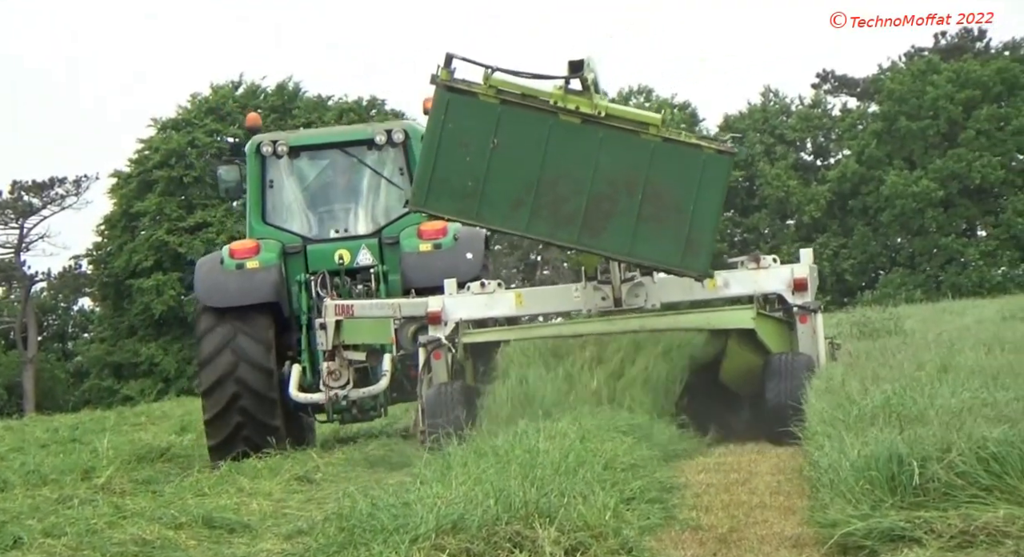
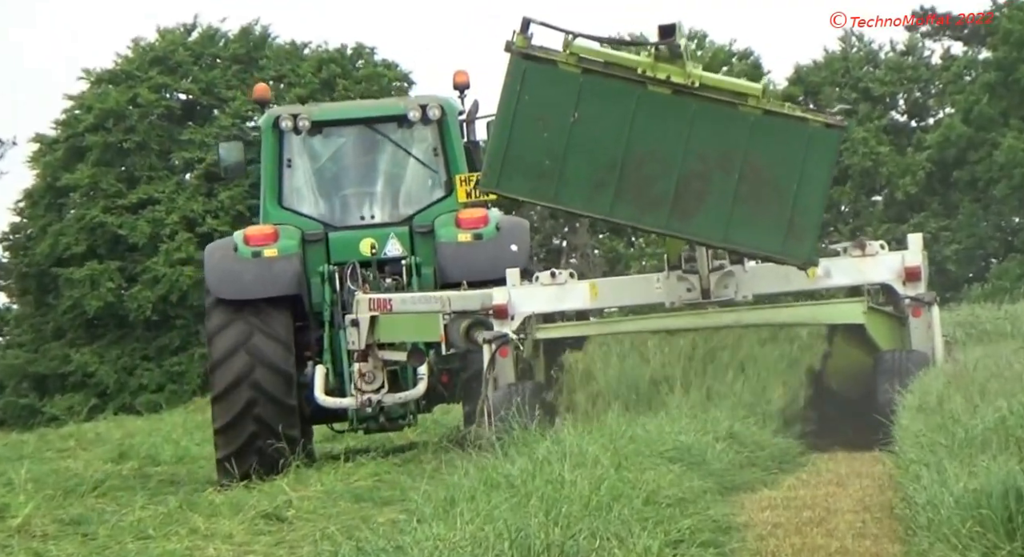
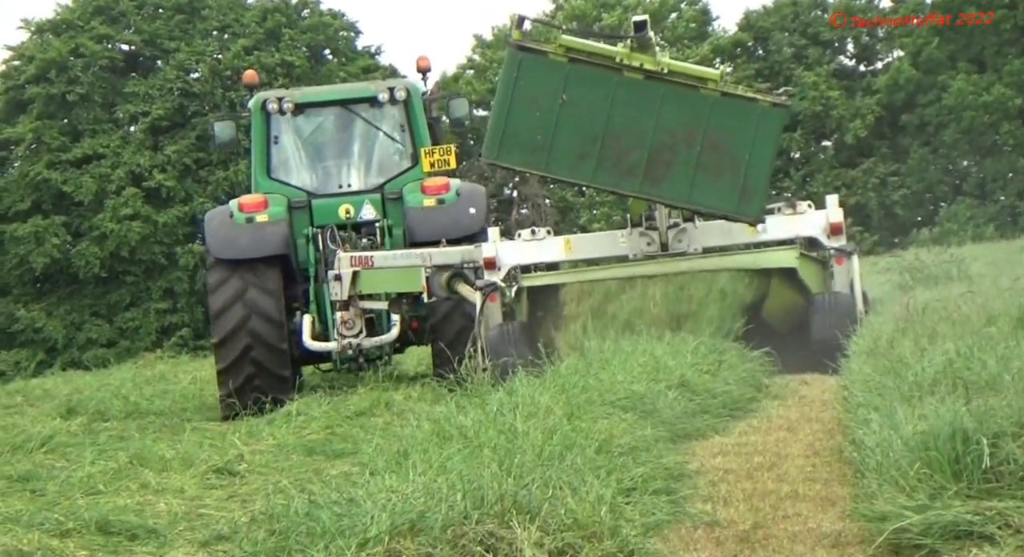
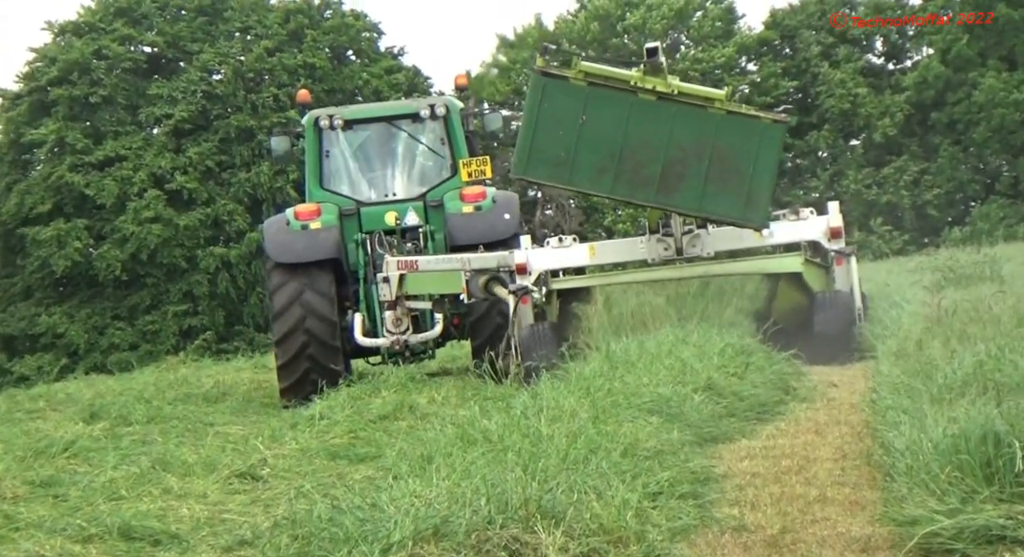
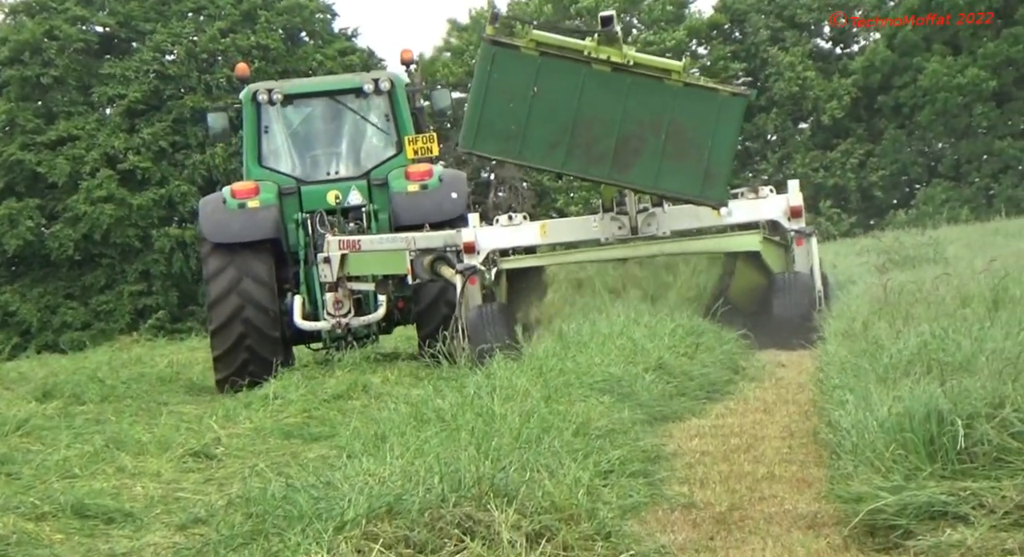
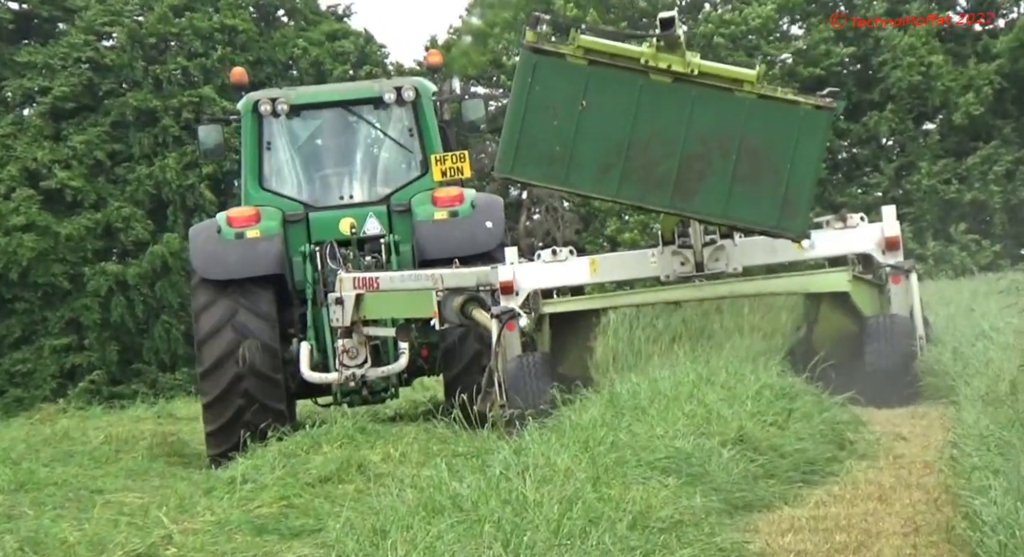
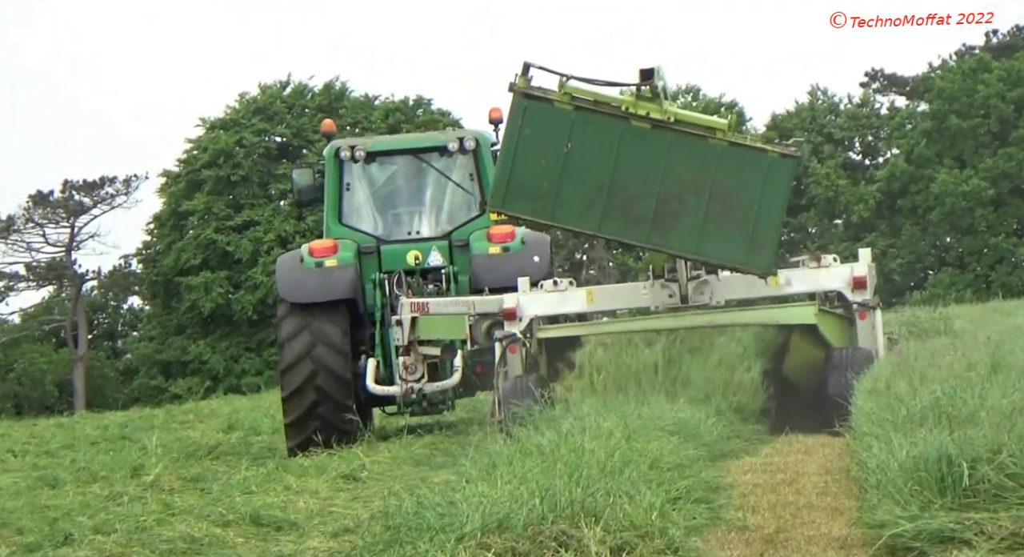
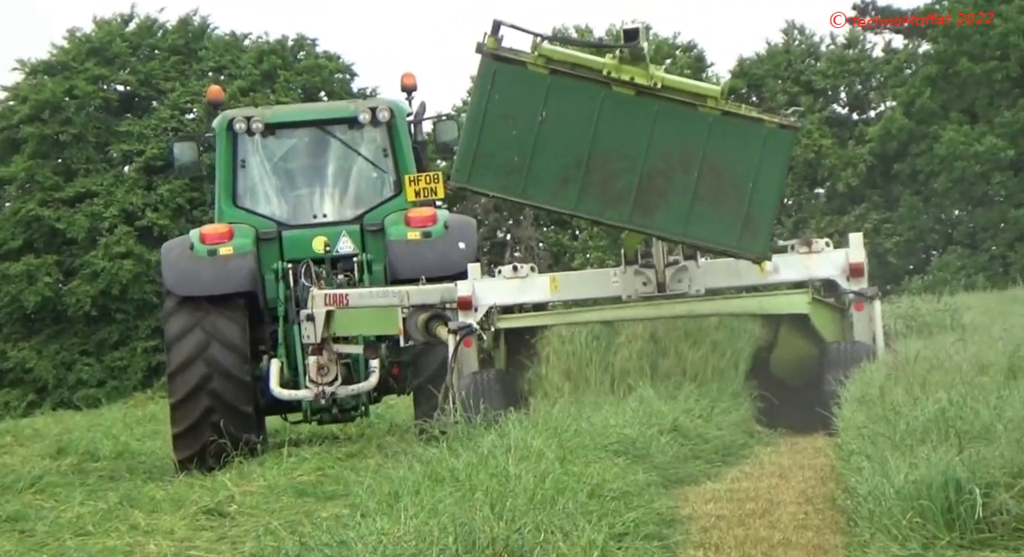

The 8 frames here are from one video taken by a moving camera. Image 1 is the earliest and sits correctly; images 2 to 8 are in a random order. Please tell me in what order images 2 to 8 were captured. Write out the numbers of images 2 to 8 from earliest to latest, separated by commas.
7, 2, 8, 3, 5, 4, 6
